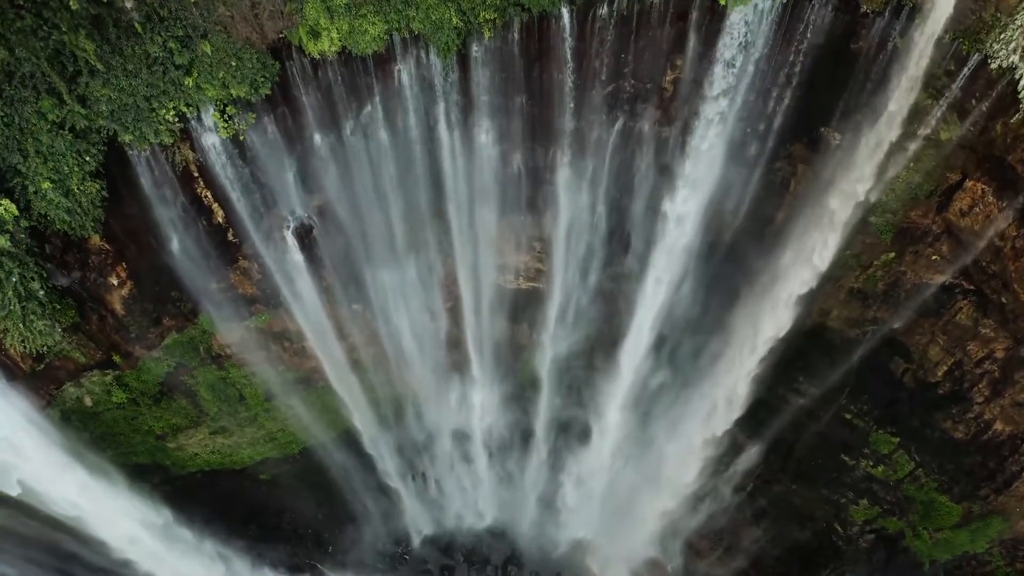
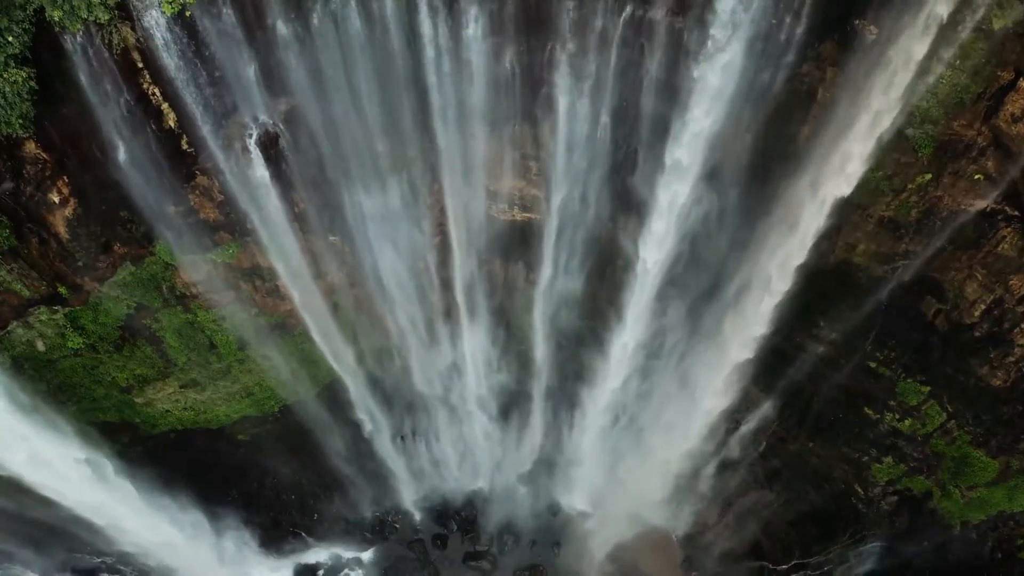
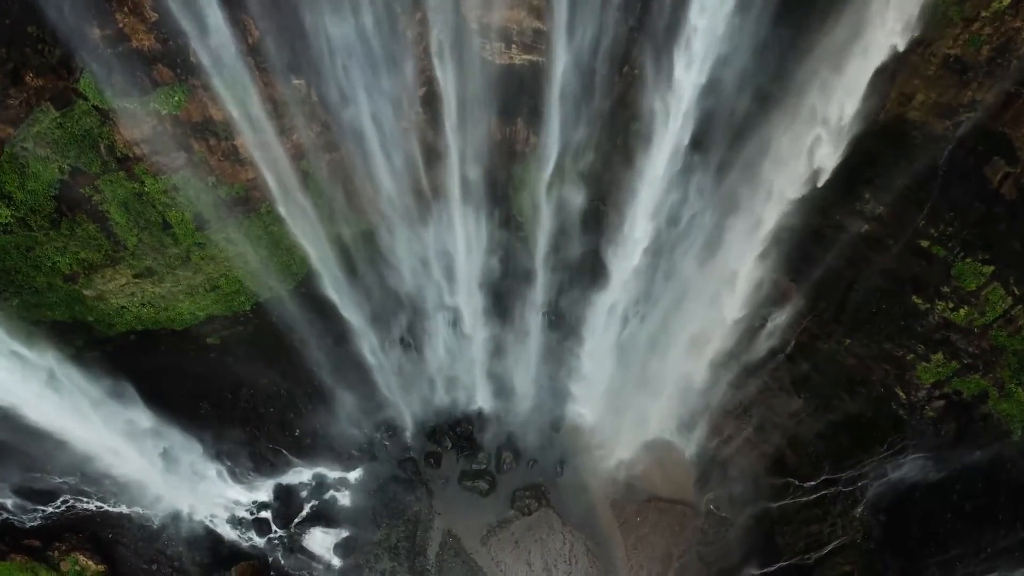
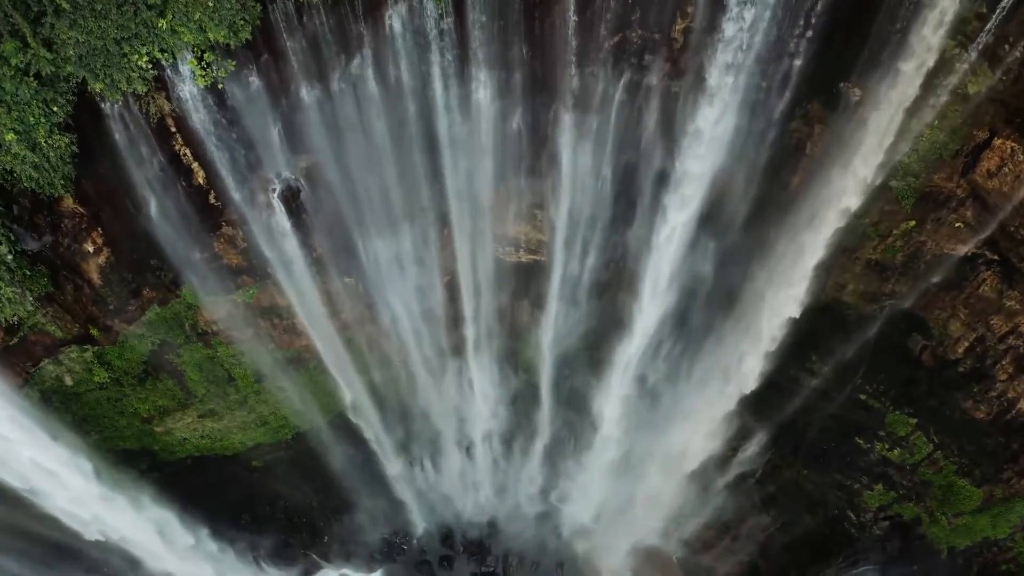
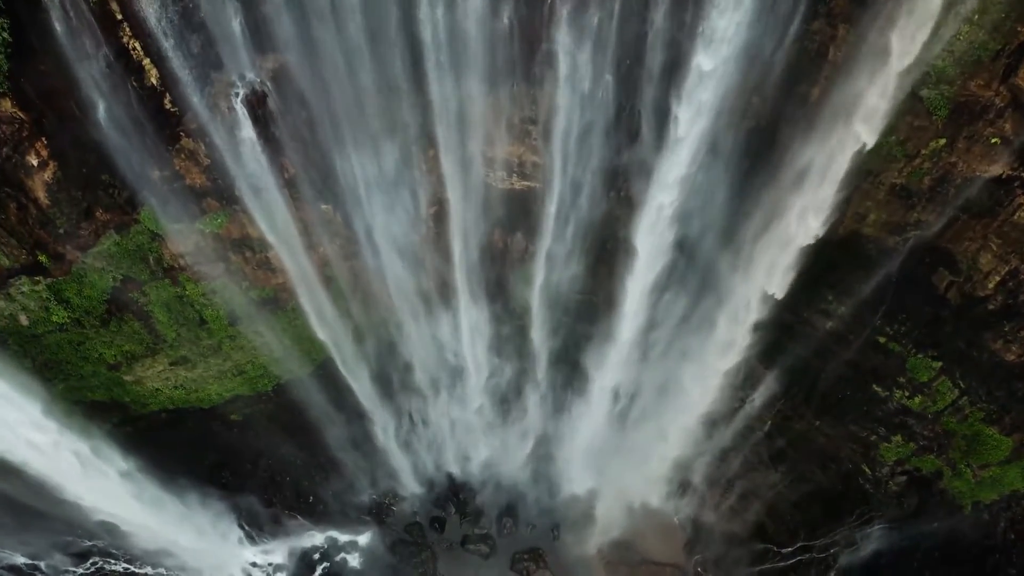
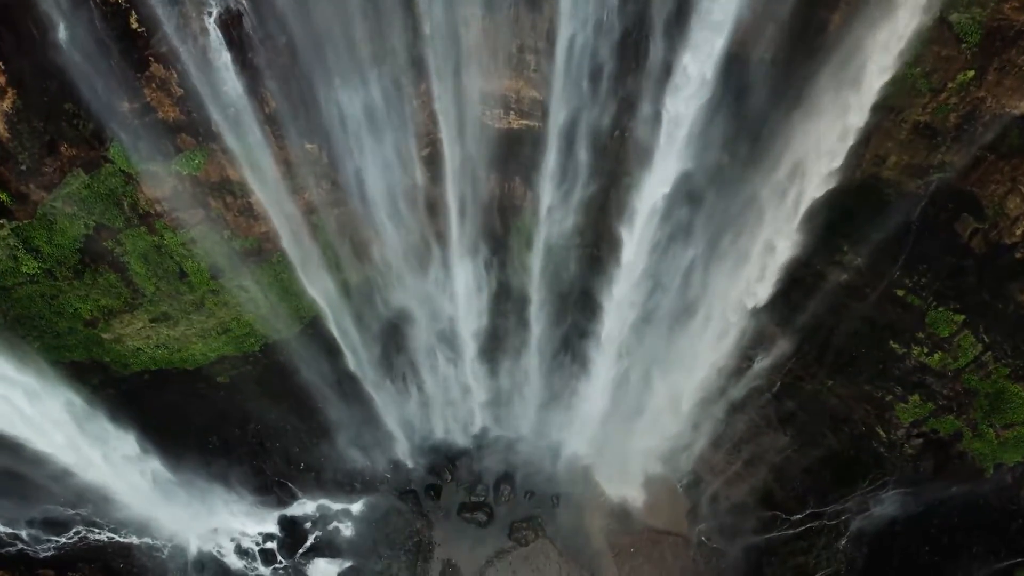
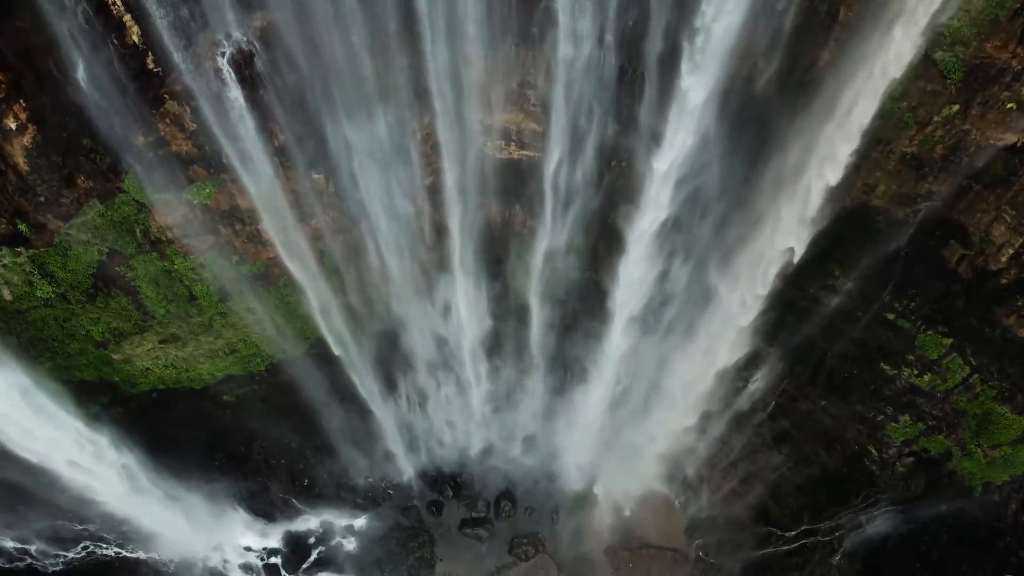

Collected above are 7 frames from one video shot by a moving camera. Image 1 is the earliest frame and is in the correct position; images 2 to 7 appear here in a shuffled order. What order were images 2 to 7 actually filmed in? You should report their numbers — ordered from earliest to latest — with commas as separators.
4, 2, 5, 7, 6, 3
